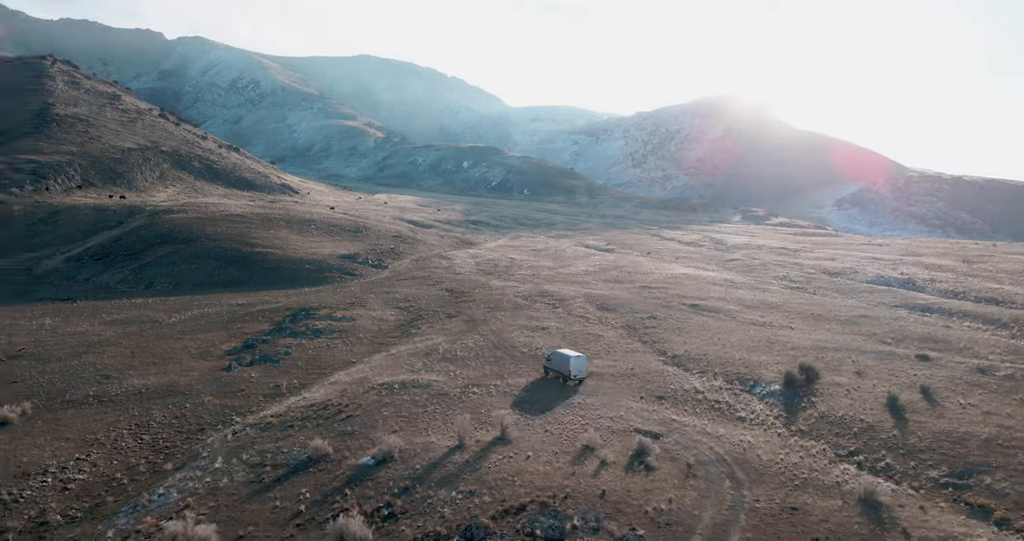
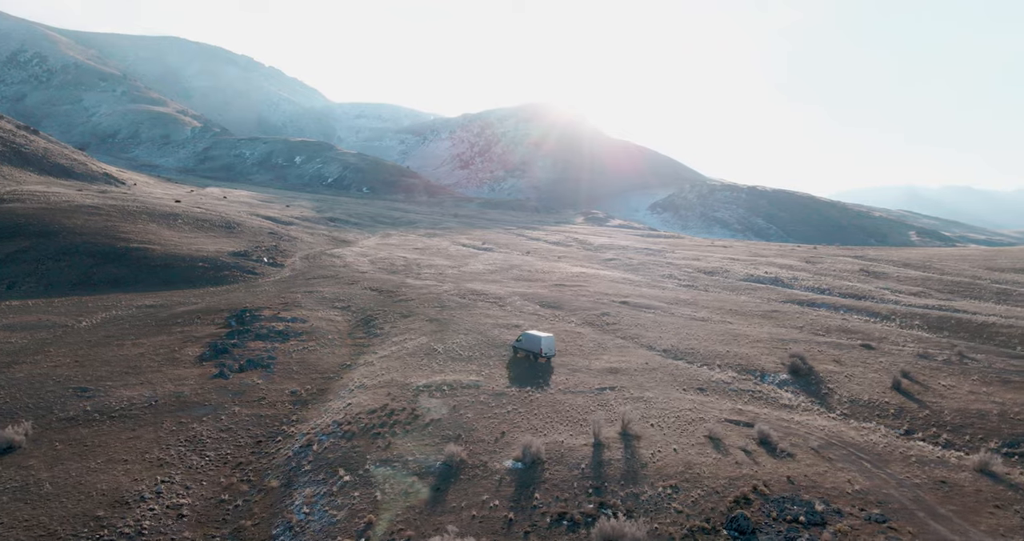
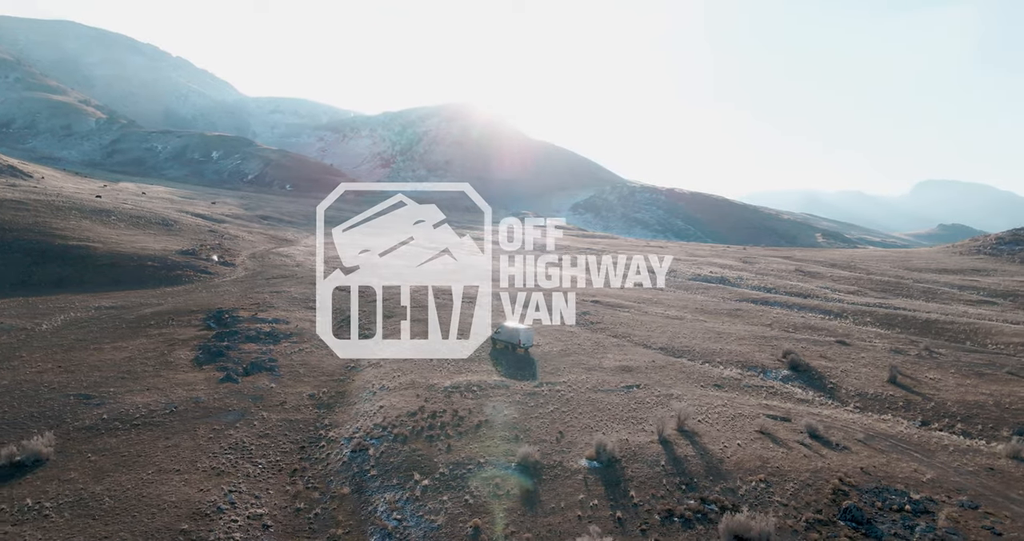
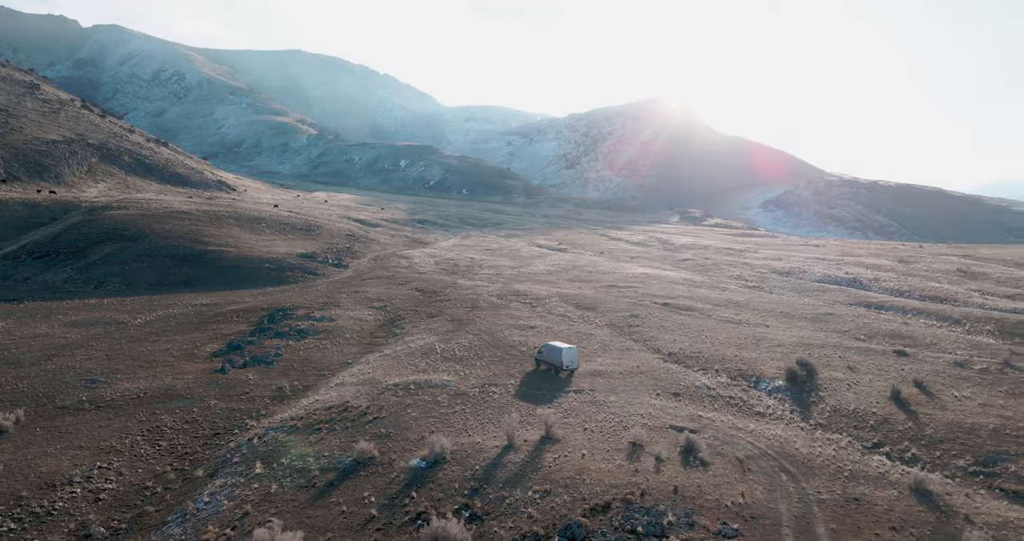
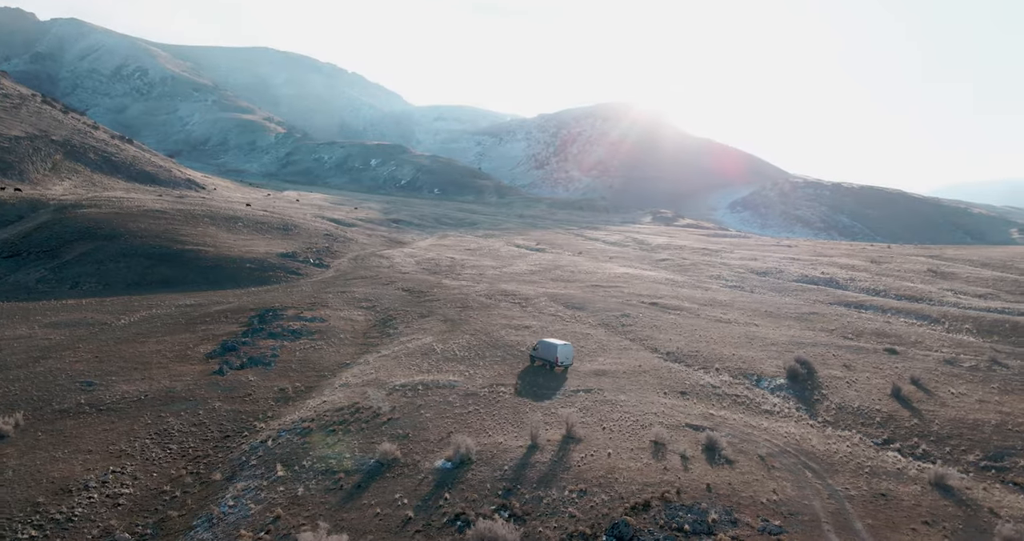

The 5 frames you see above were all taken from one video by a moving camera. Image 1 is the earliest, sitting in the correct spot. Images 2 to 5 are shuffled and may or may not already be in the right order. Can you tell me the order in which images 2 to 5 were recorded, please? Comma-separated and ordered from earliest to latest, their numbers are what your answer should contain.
4, 5, 2, 3
